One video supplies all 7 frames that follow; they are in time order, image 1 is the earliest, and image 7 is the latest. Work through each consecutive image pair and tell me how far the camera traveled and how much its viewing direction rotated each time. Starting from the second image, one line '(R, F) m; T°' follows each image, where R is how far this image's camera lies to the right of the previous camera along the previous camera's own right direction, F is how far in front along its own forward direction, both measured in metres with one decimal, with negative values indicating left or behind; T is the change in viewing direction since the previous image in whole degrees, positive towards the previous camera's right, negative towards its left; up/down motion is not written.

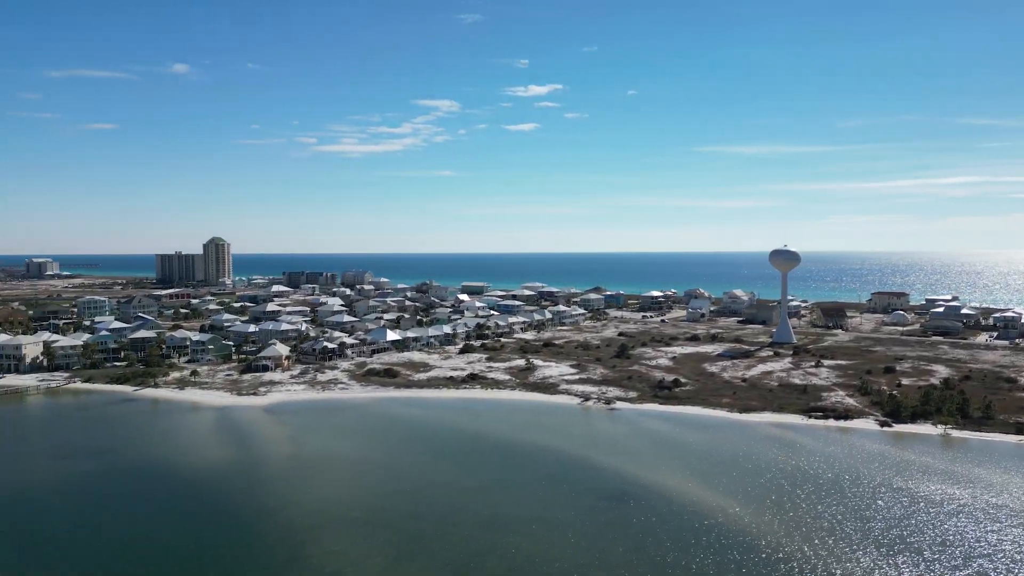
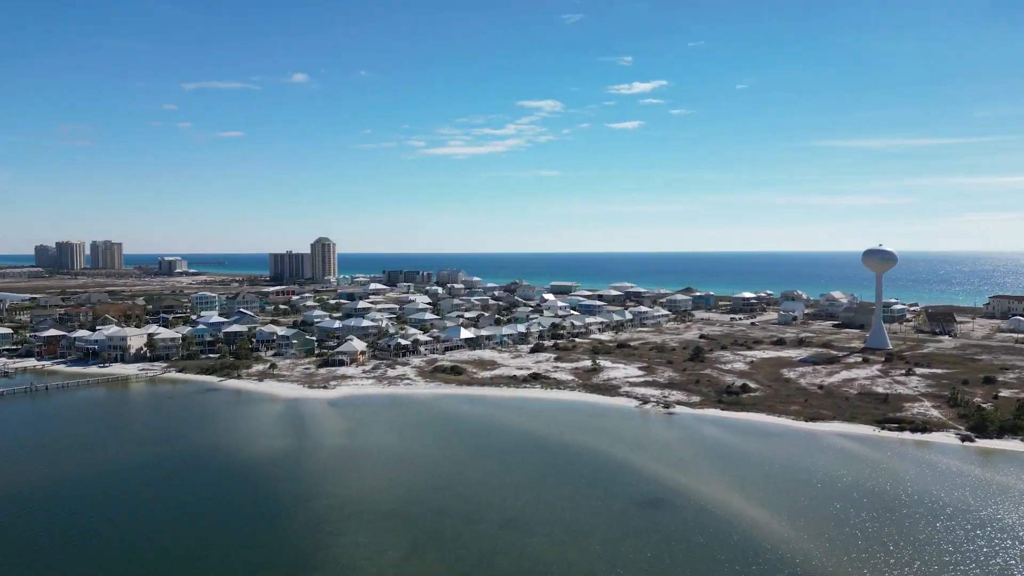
(+1.9, +0.4) m; -8°
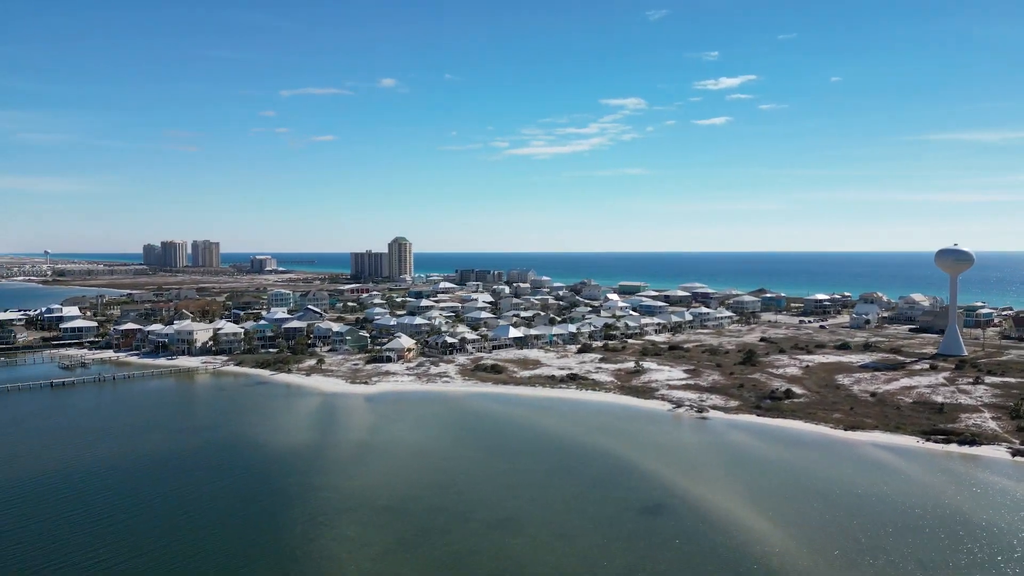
(+2.2, +0.3) m; -6°
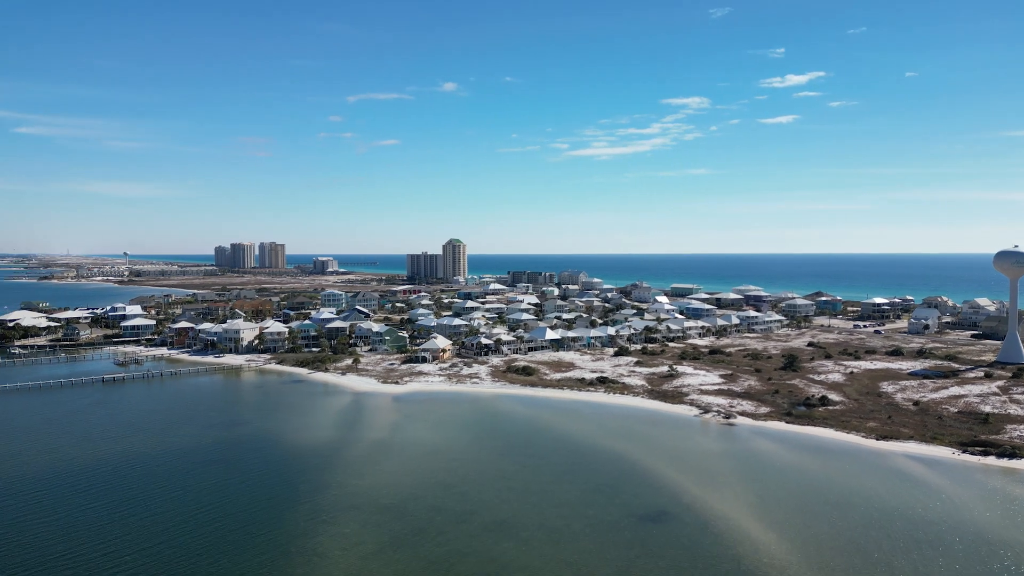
(+1.5, +0.1) m; -4°
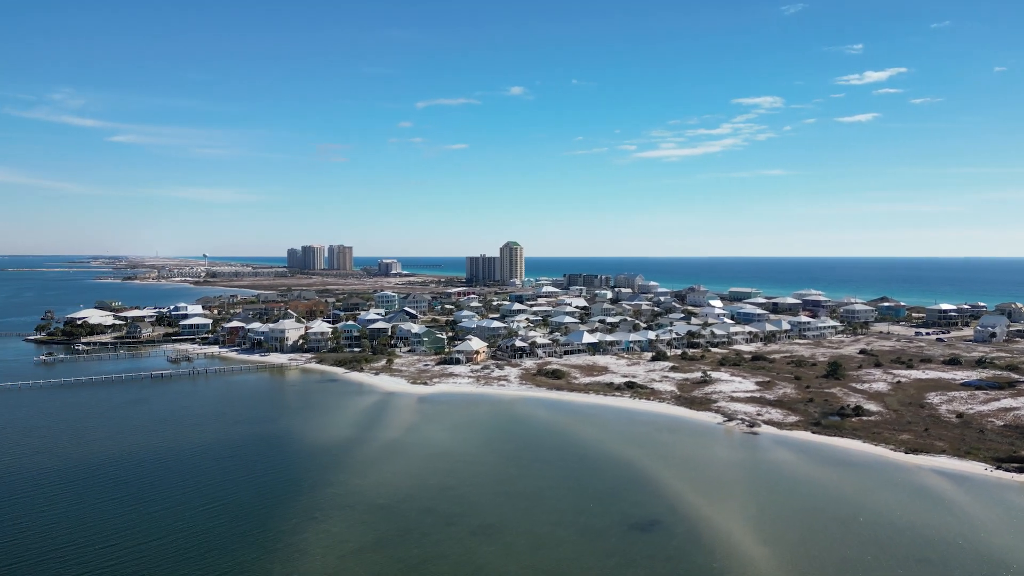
(+1.9, +0.2) m; -5°
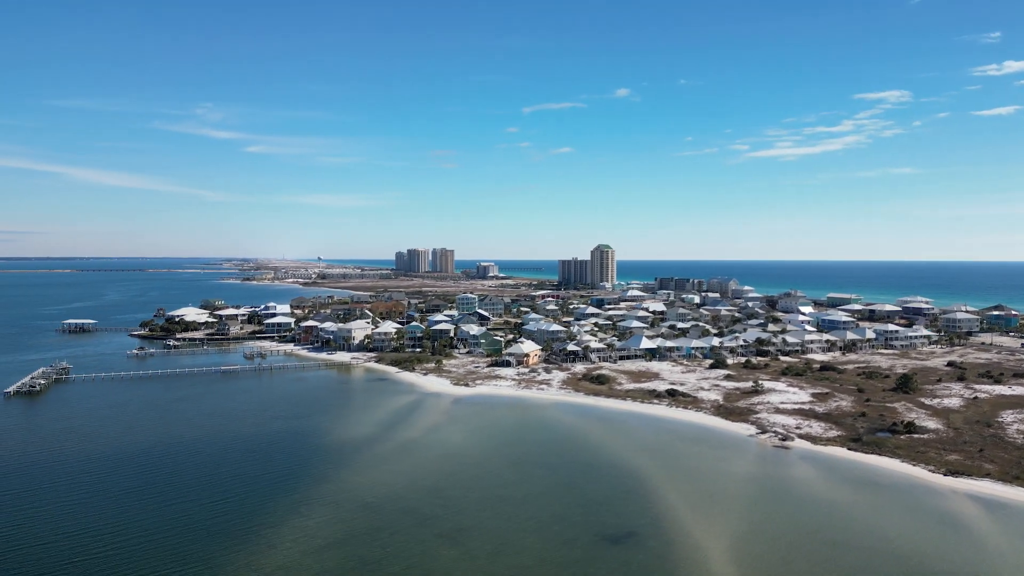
(+3.3, +0.2) m; -7°
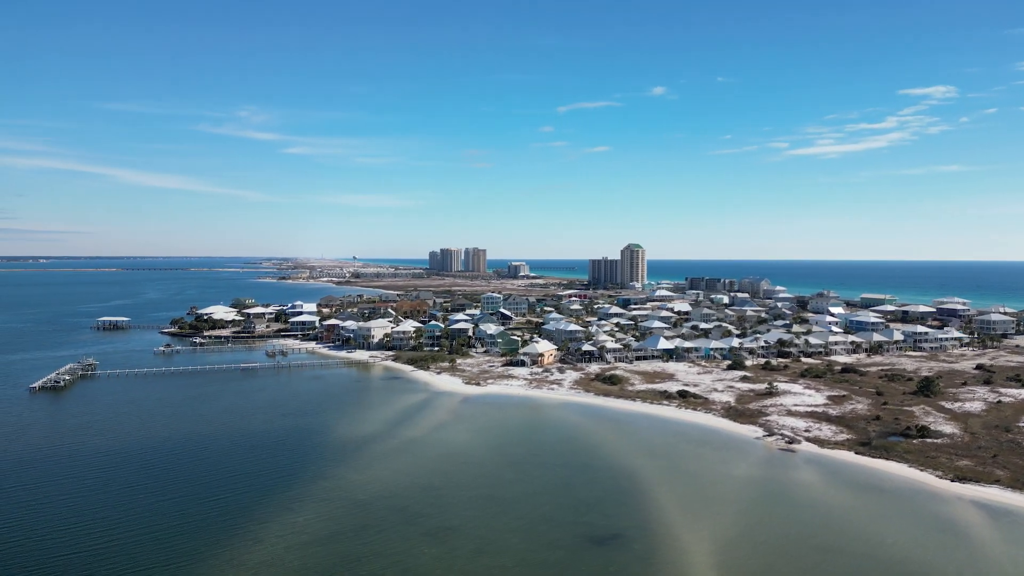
(+1.2, 0.0) m; -2°
